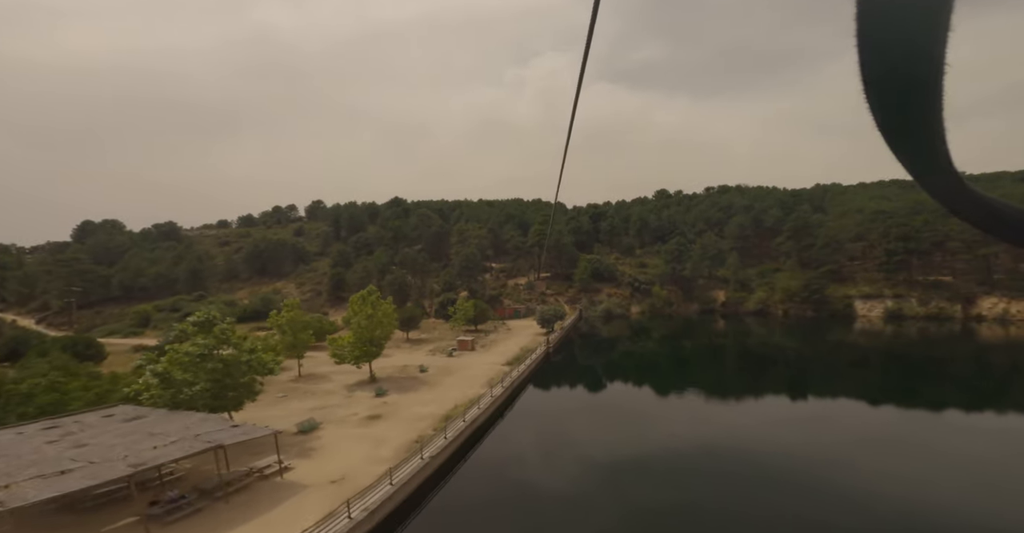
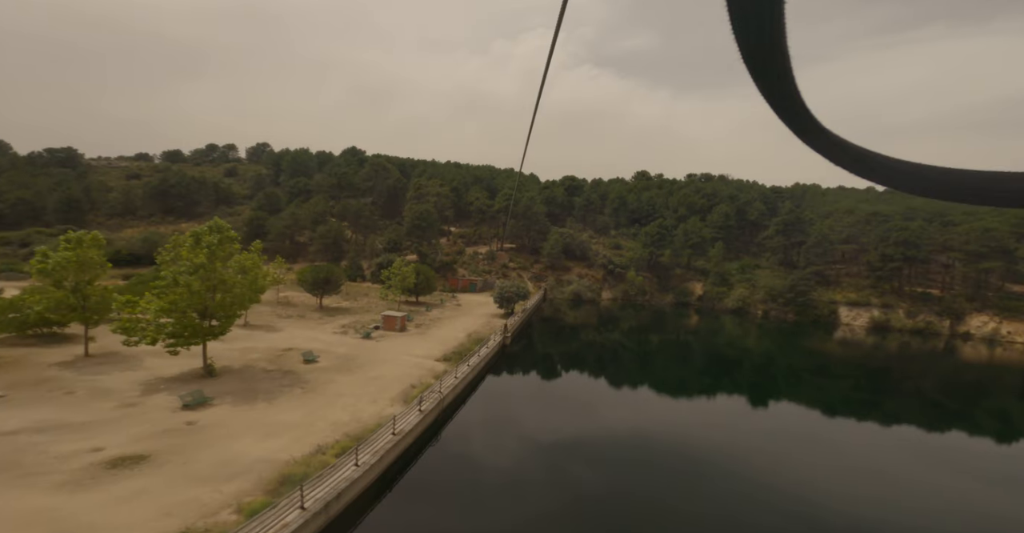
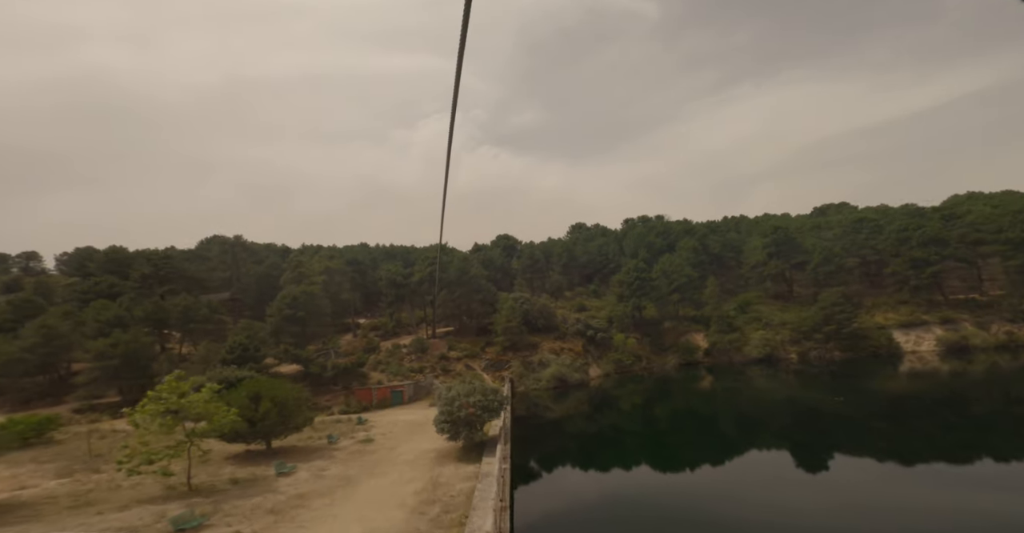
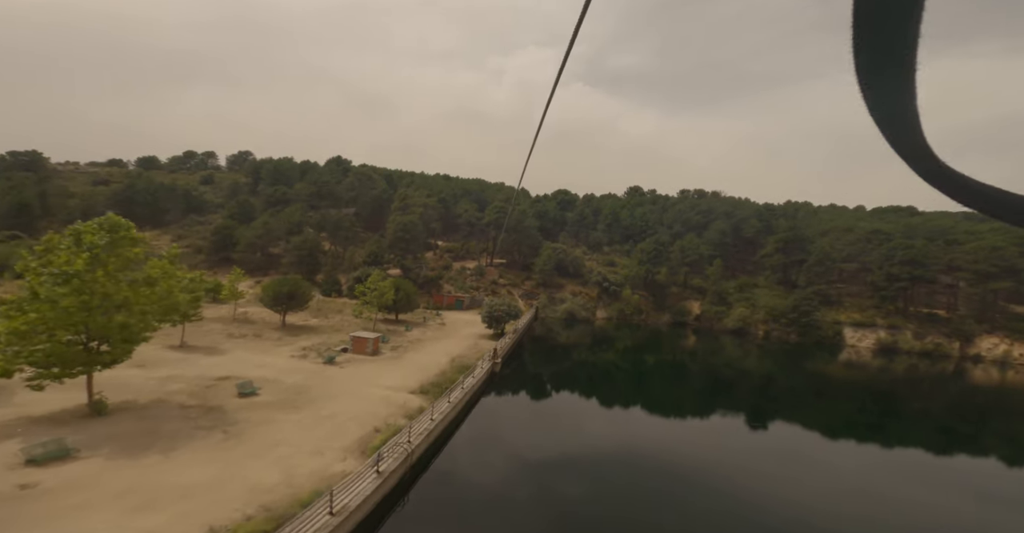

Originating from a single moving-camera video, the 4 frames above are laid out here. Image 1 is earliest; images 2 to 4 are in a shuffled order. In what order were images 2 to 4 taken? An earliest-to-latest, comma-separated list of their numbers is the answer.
2, 4, 3
